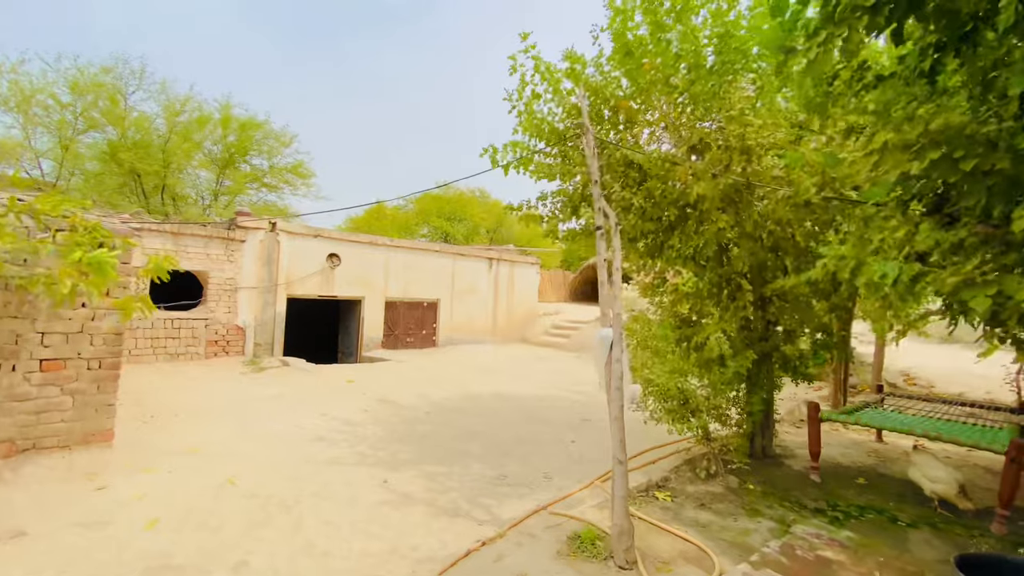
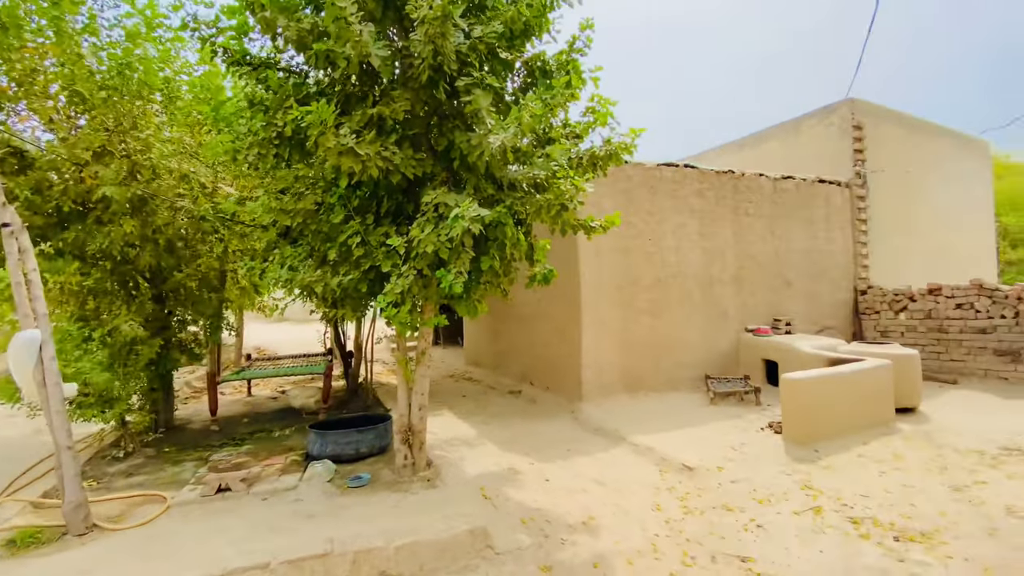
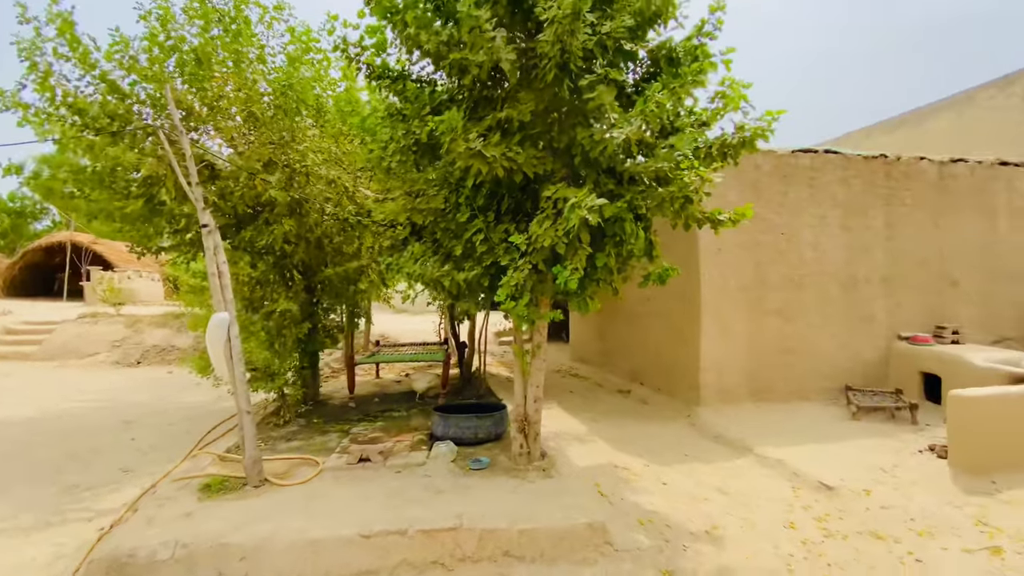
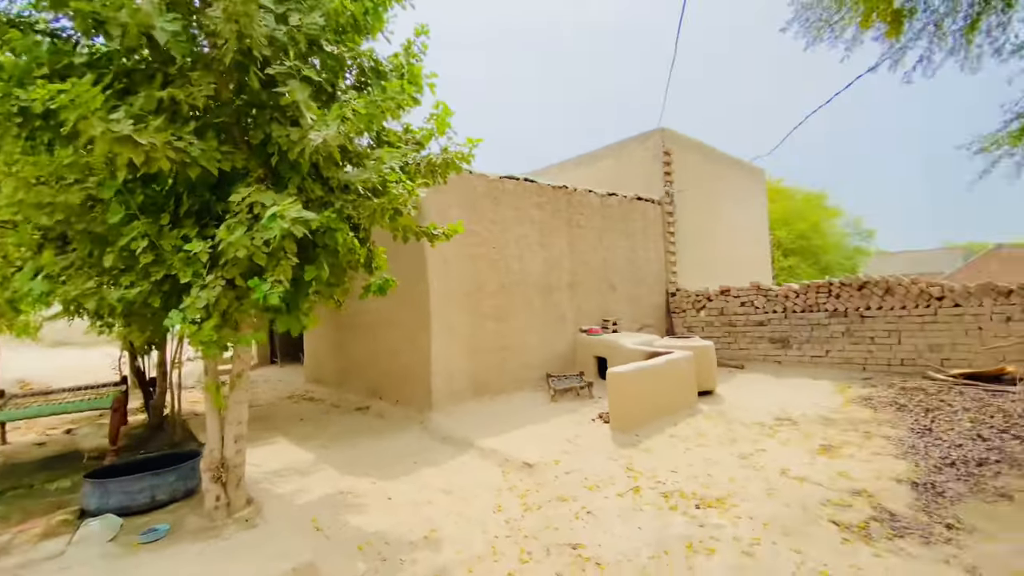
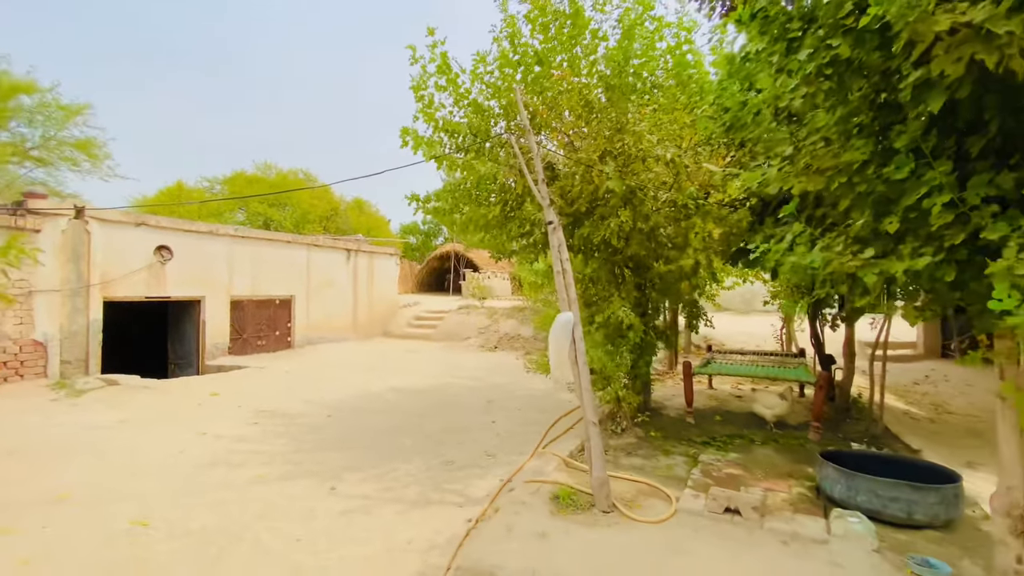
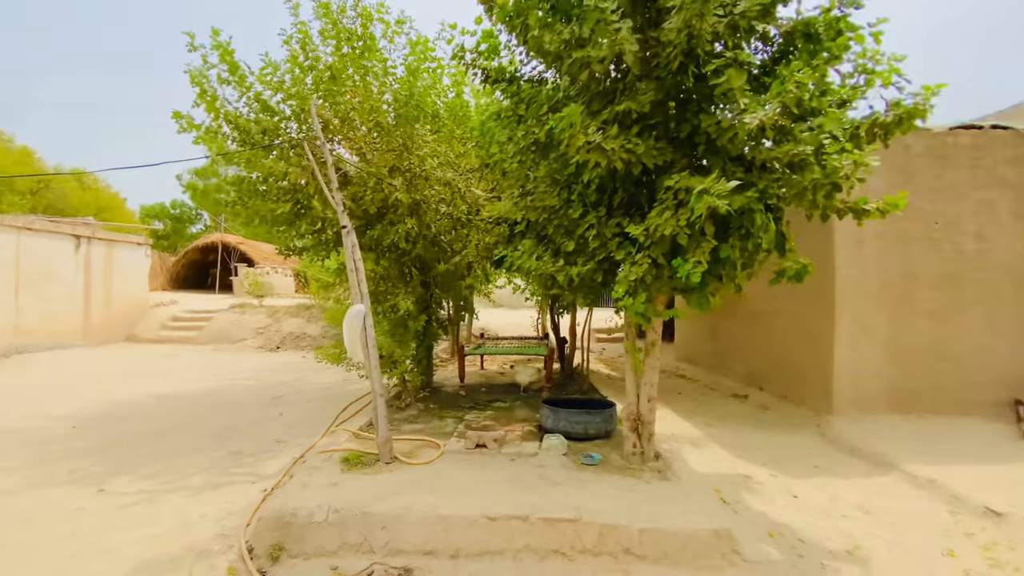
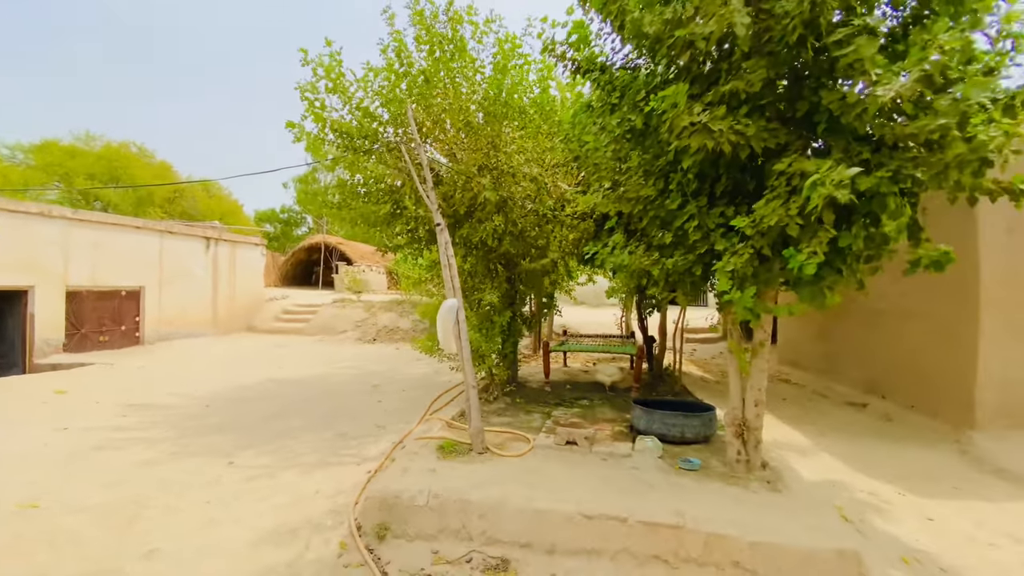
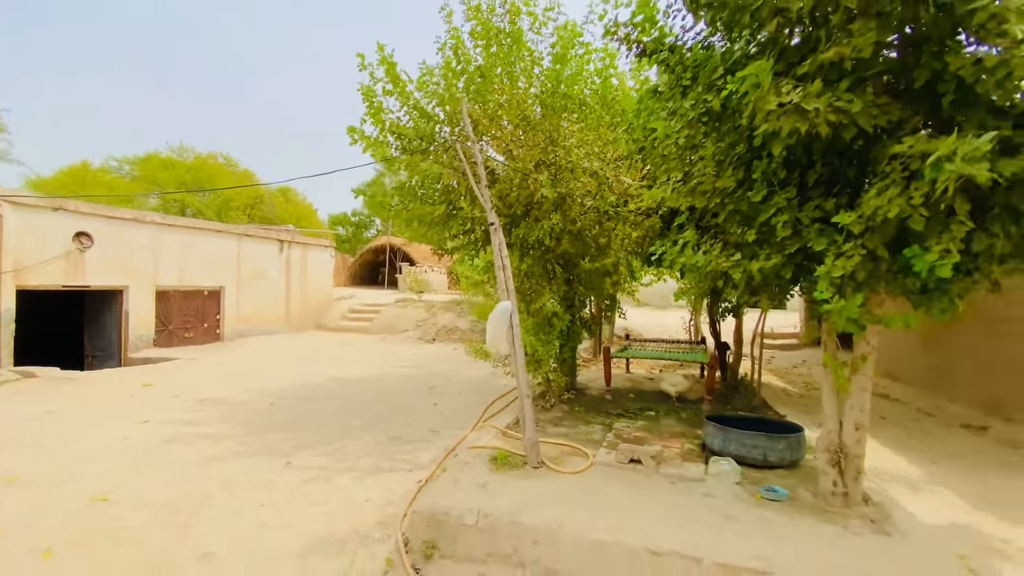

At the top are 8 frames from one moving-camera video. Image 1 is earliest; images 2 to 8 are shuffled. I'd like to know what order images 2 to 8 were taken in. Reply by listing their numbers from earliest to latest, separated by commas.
5, 8, 7, 6, 3, 2, 4
